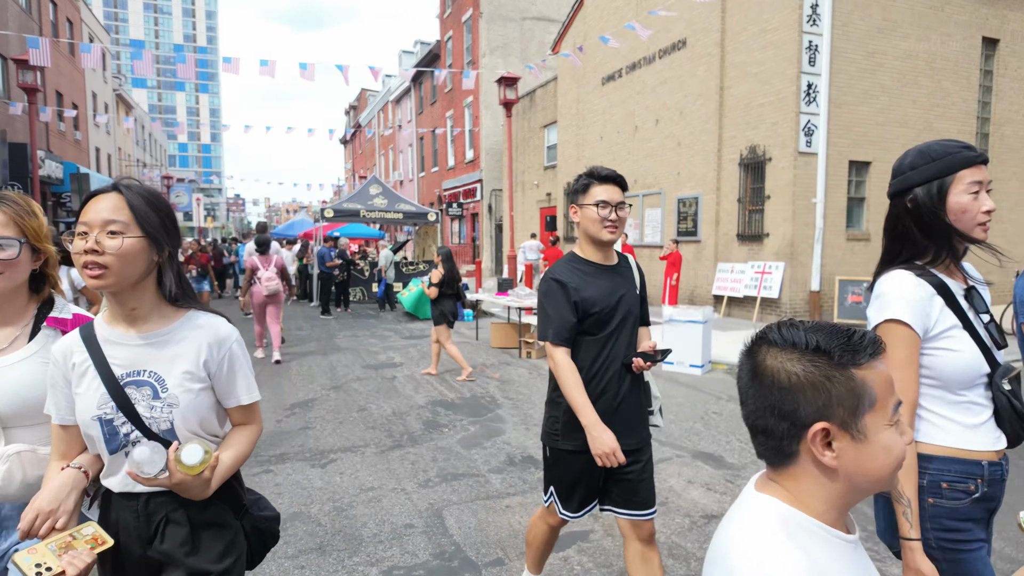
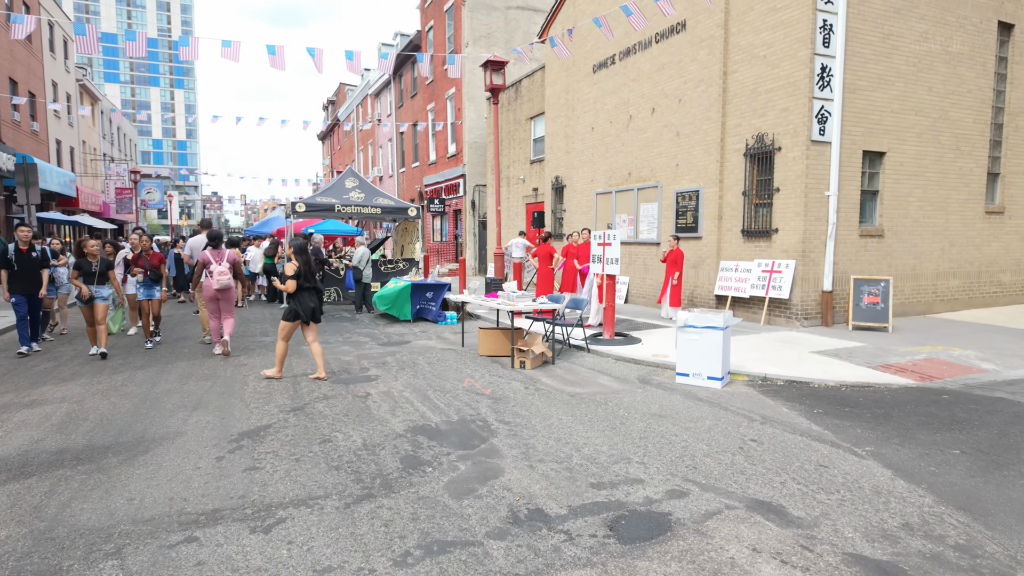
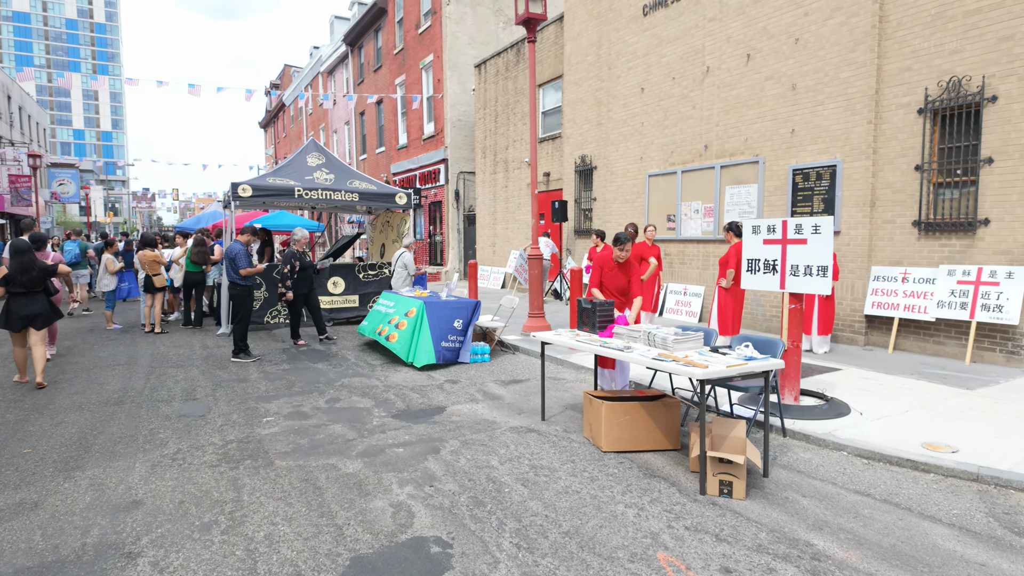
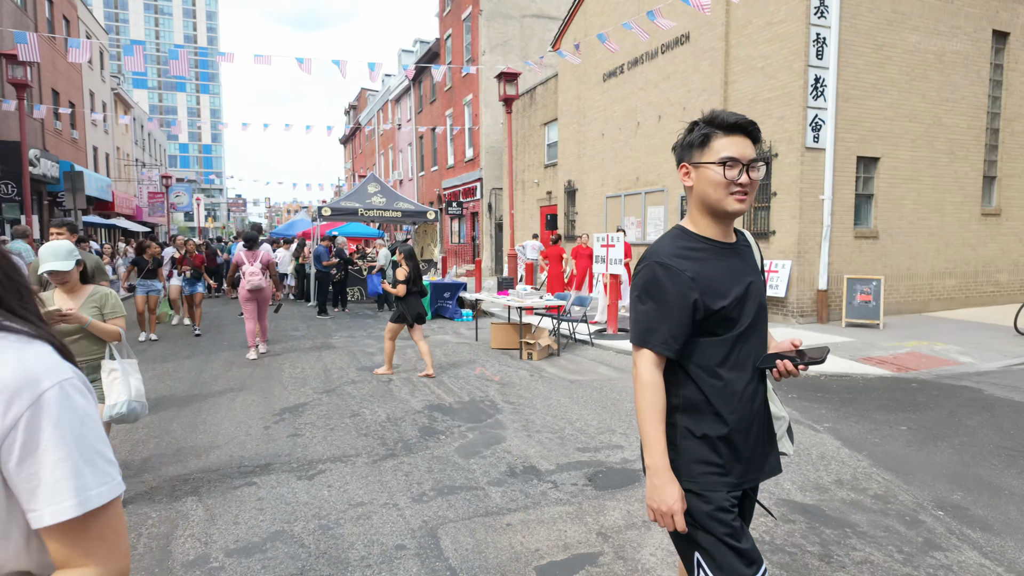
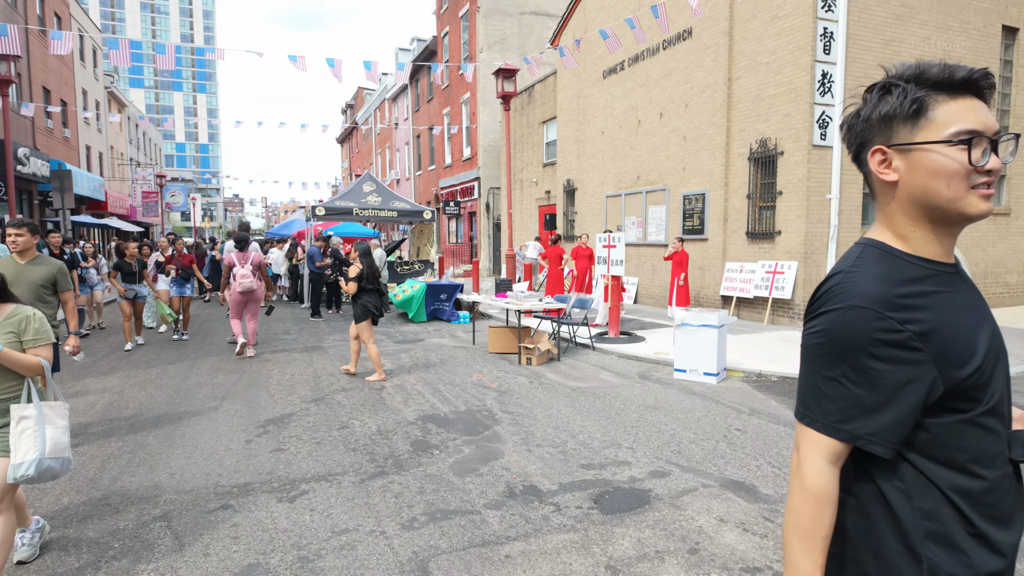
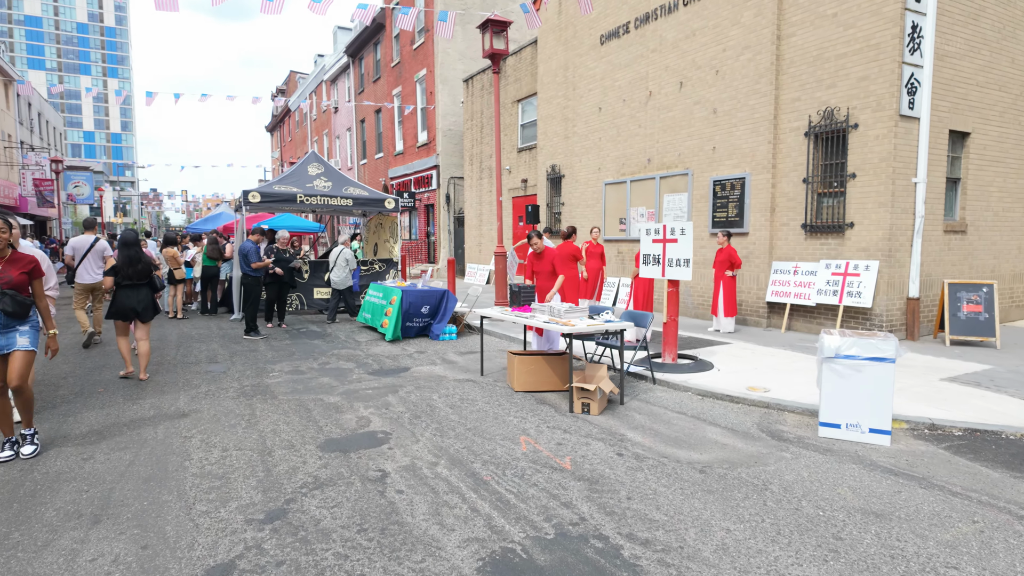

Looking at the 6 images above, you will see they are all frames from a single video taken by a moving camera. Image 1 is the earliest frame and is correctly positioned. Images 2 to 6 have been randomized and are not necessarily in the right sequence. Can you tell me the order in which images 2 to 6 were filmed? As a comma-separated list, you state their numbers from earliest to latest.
4, 5, 2, 6, 3
